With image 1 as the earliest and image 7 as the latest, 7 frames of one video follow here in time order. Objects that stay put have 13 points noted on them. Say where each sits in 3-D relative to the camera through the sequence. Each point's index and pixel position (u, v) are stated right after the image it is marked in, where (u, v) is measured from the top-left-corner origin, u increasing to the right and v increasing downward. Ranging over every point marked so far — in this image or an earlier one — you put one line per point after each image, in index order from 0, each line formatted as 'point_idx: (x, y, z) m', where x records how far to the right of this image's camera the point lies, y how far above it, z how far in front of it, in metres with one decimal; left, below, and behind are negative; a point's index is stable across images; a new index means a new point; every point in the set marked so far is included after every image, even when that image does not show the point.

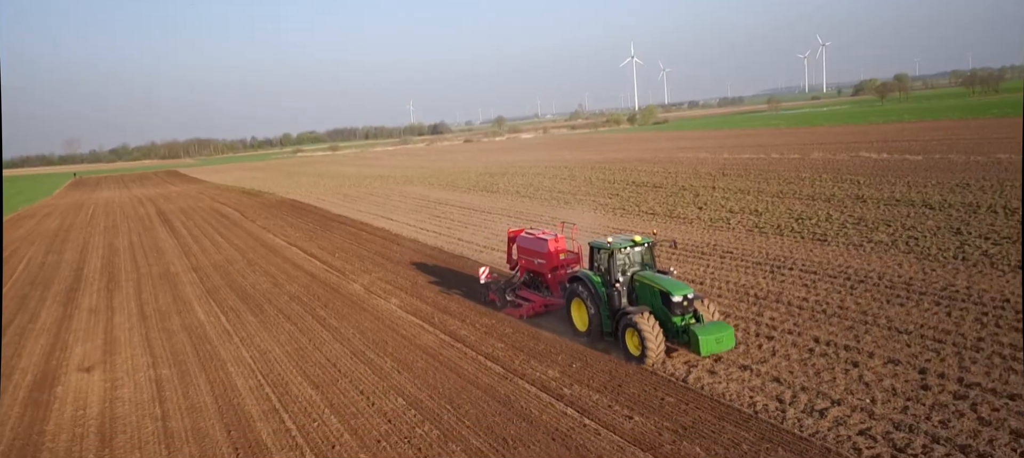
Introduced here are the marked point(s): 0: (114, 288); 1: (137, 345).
0: (-9.8, -1.4, +14.5) m
1: (-6.5, -2.0, +10.2) m
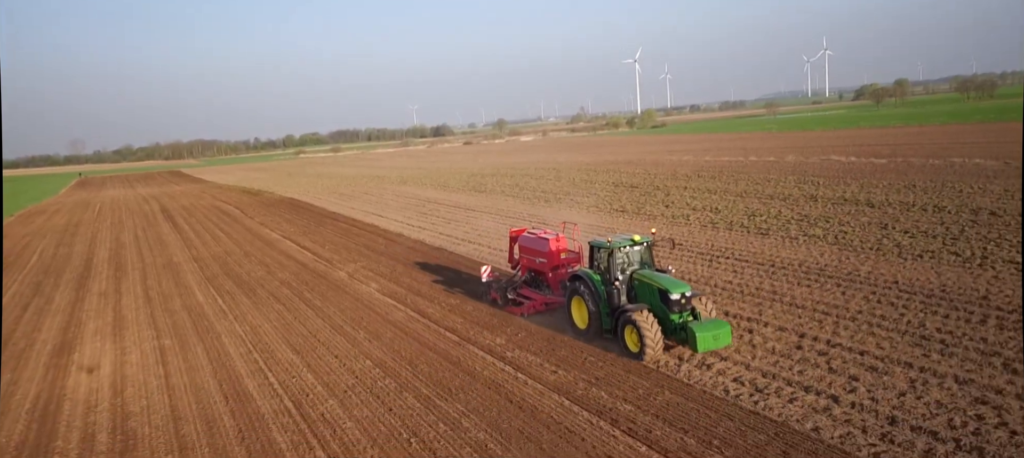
0: (-10.5, -1.2, +15.8) m
1: (-7.2, -1.8, +11.5) m
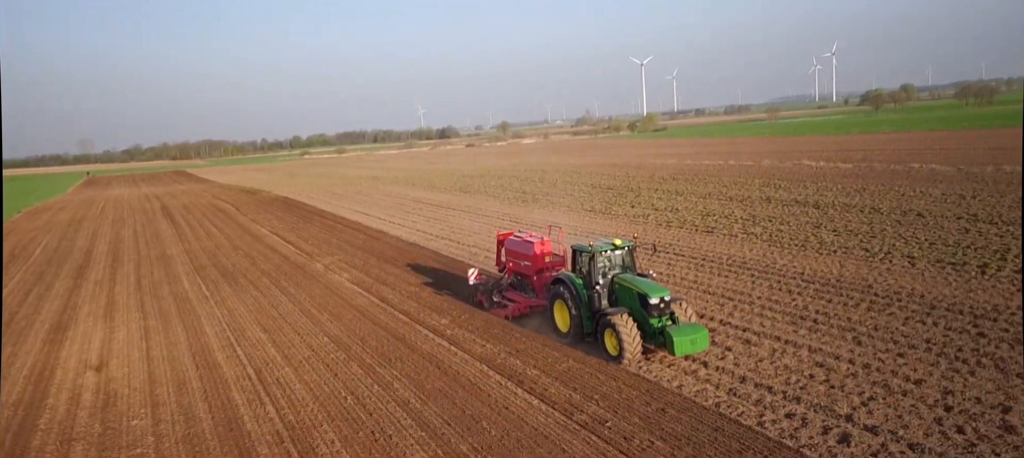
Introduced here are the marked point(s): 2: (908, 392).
0: (-11.4, -1.1, +17.0) m
1: (-8.1, -1.6, +12.7) m
2: (+4.1, -1.7, +6.2) m
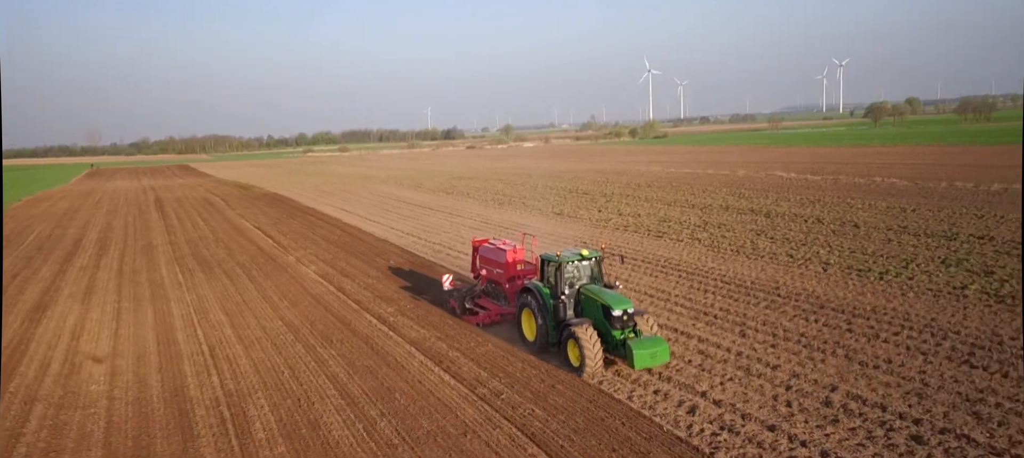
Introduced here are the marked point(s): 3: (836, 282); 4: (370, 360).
0: (-12.5, -0.7, +18.0) m
1: (-9.2, -1.4, +13.6) m
2: (+3.0, -1.7, +7.0) m
3: (+5.7, -0.9, +10.4) m
4: (-2.0, -1.9, +8.4) m
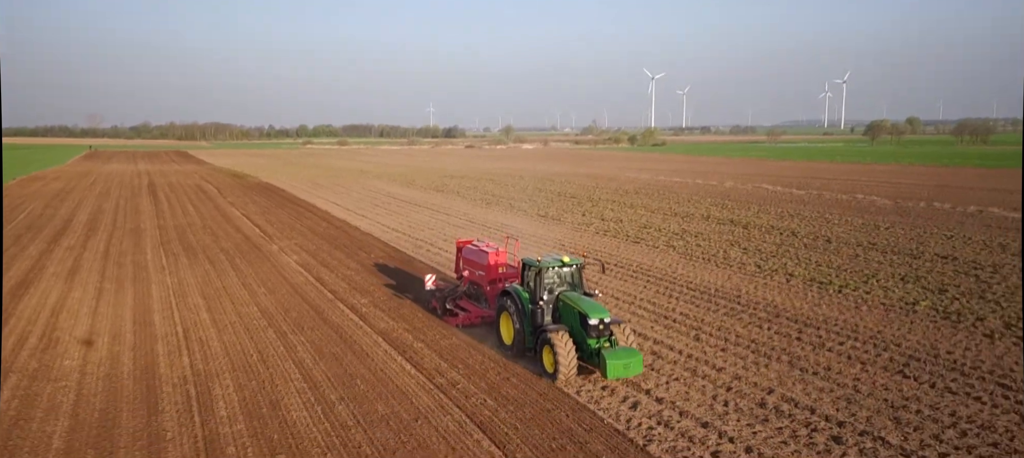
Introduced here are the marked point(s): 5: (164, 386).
0: (-13.0, -0.2, +18.2) m
1: (-9.8, -0.9, +13.8) m
2: (+2.4, -1.8, +7.3) m
3: (+5.1, -1.2, +10.7) m
4: (-2.6, -1.8, +8.7) m
5: (-4.4, -2.0, +7.5) m
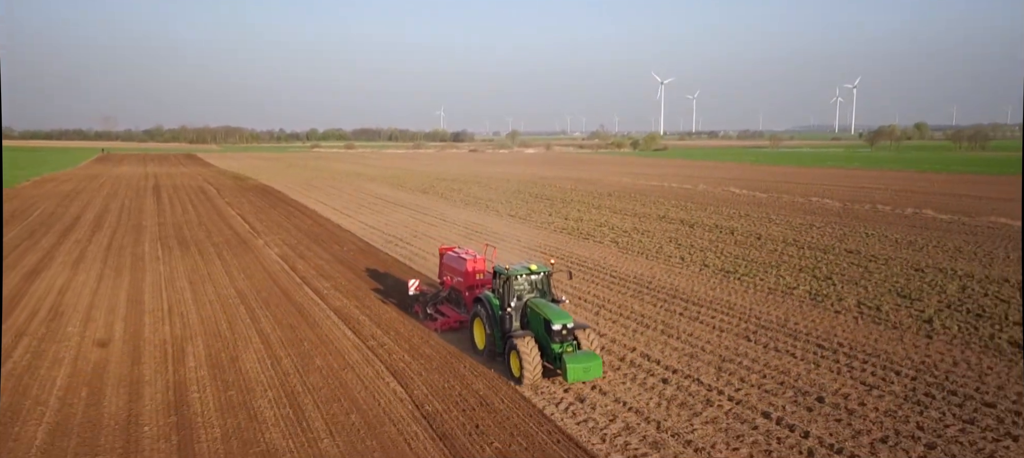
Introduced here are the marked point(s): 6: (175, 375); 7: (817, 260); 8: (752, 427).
0: (-14.1, 0.0, +20.0) m
1: (-10.9, -0.8, +15.6) m
2: (+1.2, -1.7, +8.9) m
3: (+3.9, -1.1, +12.3) m
4: (-3.8, -1.6, +10.4) m
5: (-5.7, -1.8, +9.2) m
6: (-4.6, -2.0, +8.0) m
7: (+7.1, -0.7, +13.8) m
8: (+2.6, -2.1, +6.2) m
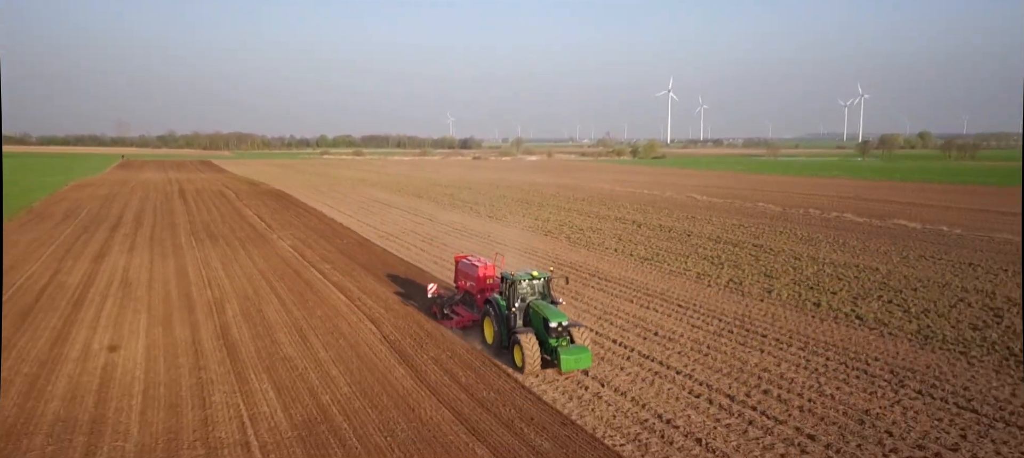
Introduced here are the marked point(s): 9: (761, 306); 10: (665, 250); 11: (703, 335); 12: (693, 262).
0: (-15.0, +0.1, +23.5) m
1: (-11.9, -0.6, +19.1) m
2: (+0.1, -1.5, +12.3) m
3: (+2.9, -0.9, +15.6) m
4: (-4.9, -1.4, +13.8) m
5: (-6.7, -1.6, +12.6) m
6: (-5.6, -1.8, +11.4) m
7: (+6.1, -0.6, +17.0) m
8: (+1.5, -1.9, +9.5) m
9: (+4.9, -1.5, +11.5) m
10: (+4.5, -0.6, +17.3) m
11: (+3.2, -1.8, +9.9) m
12: (+4.8, -0.9, +15.4) m
